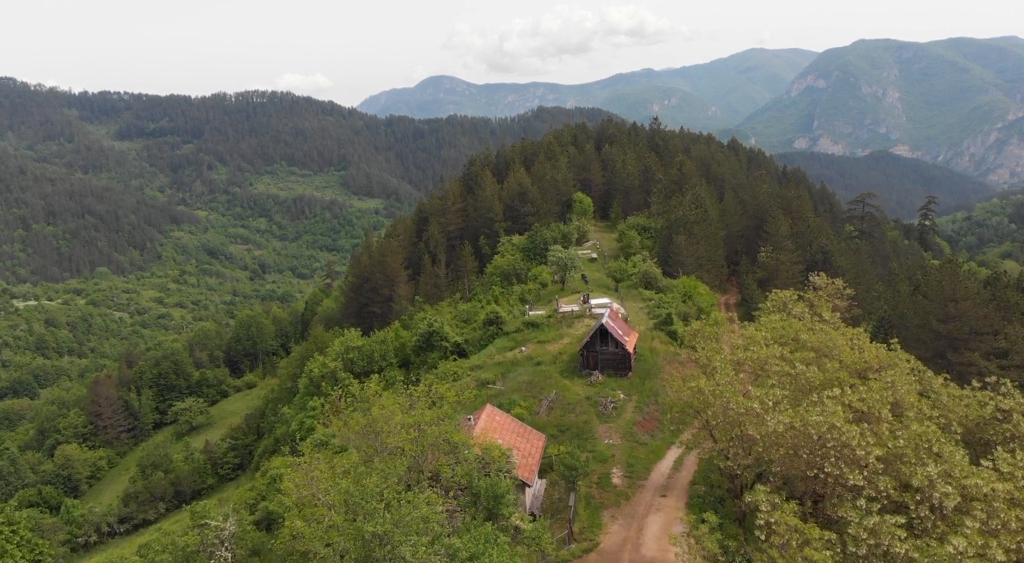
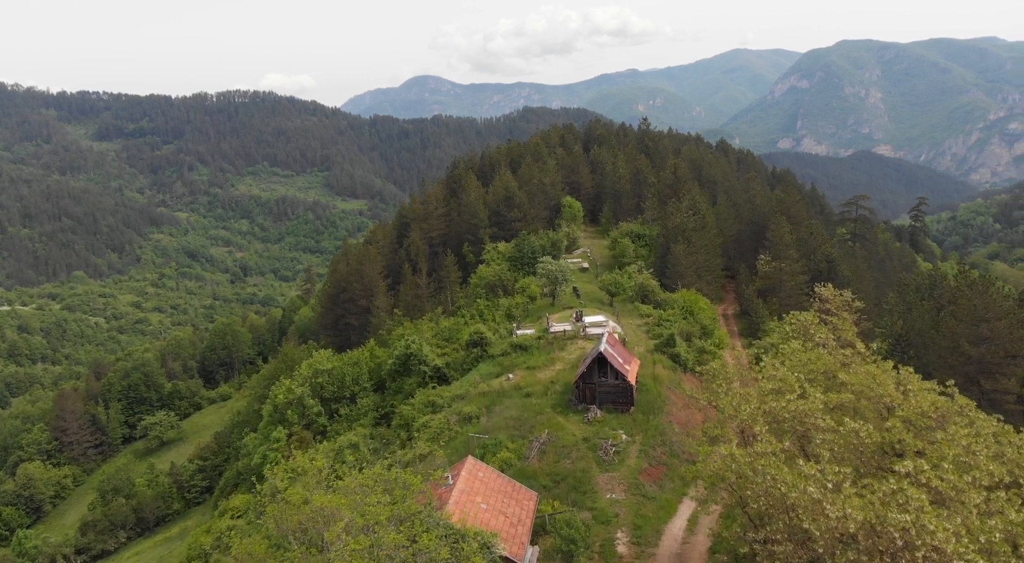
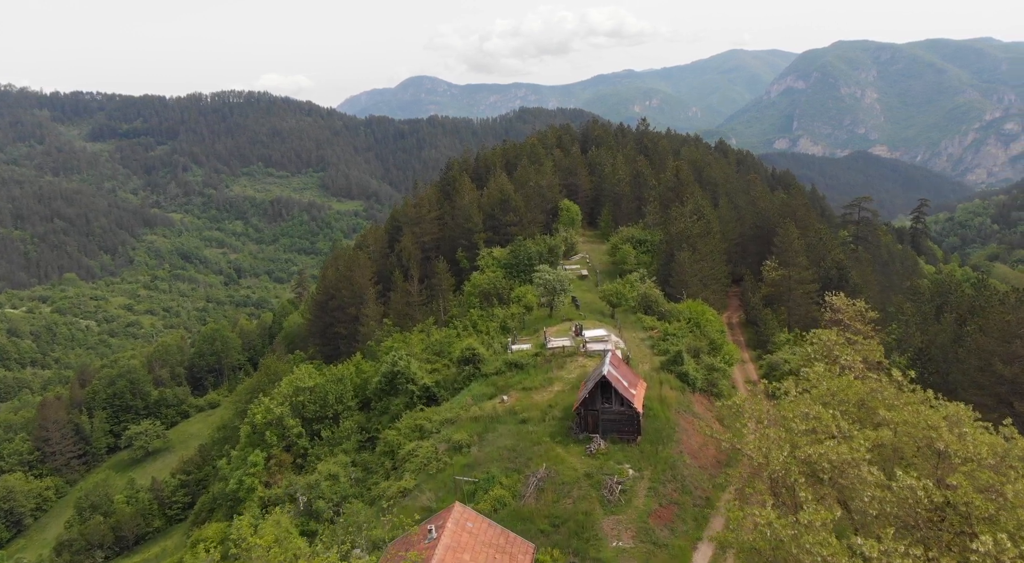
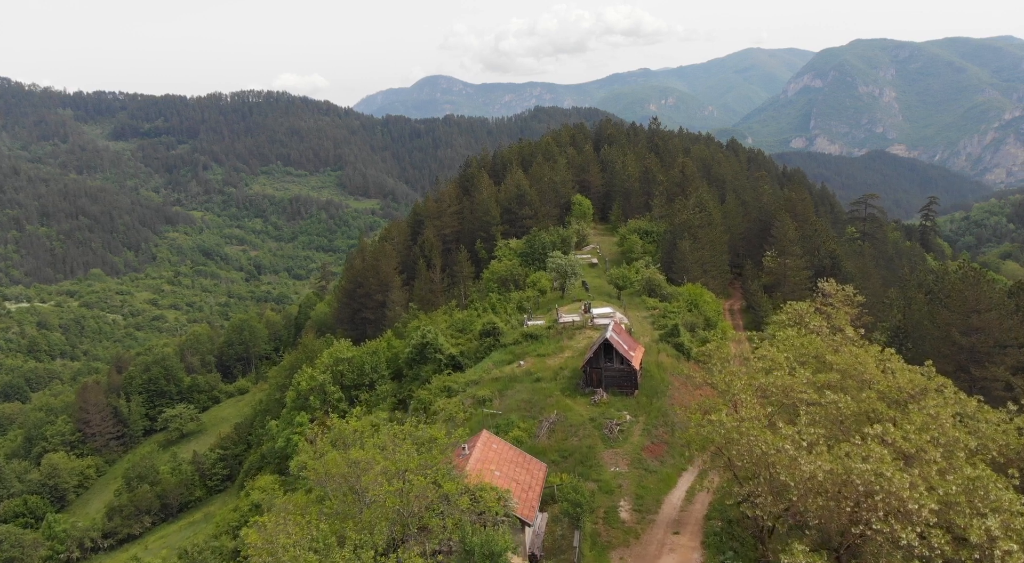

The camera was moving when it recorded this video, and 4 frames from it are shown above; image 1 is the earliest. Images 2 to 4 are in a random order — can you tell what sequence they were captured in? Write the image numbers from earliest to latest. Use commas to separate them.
4, 2, 3
